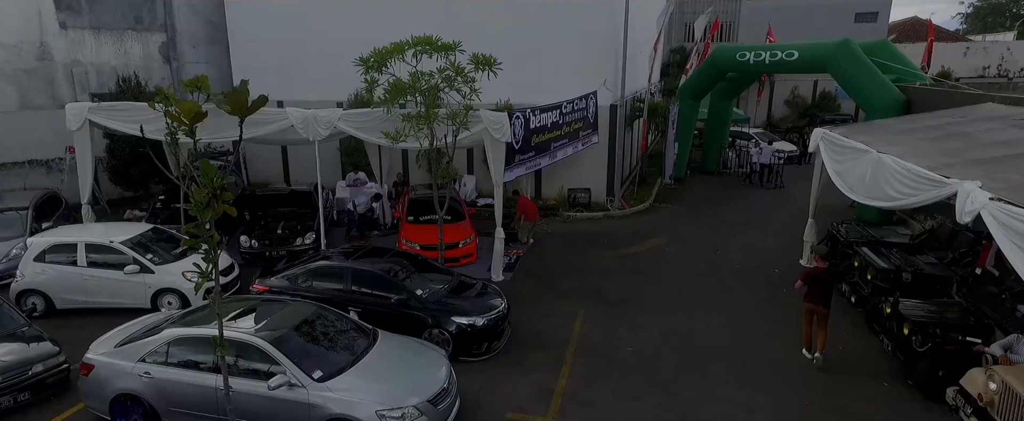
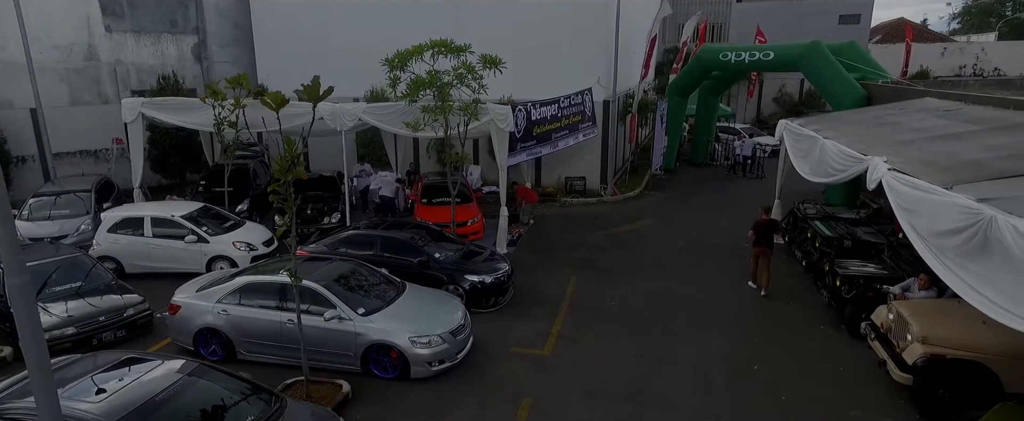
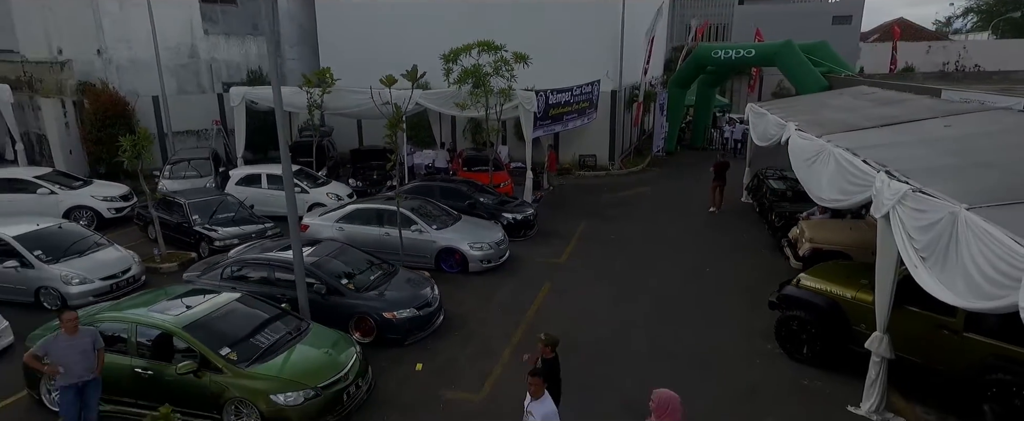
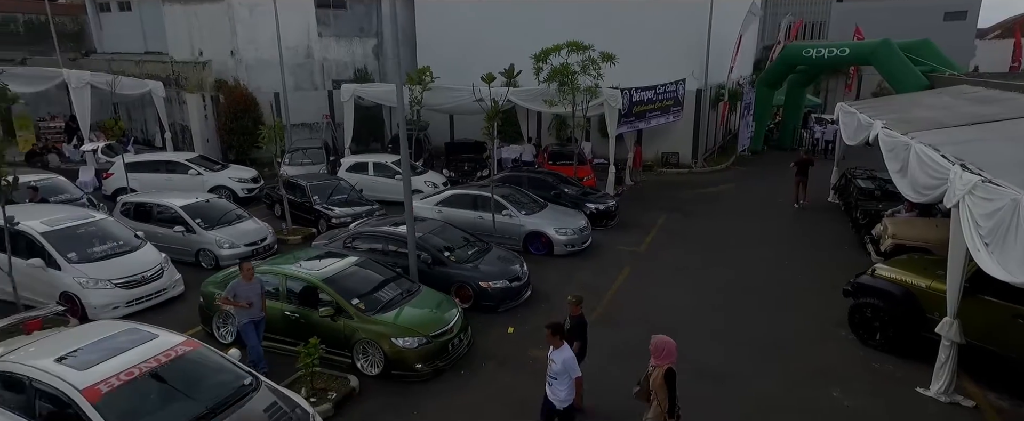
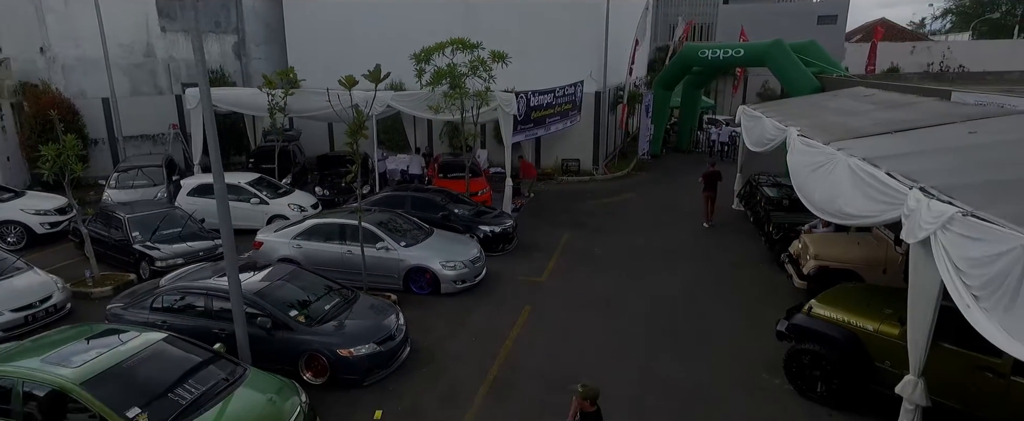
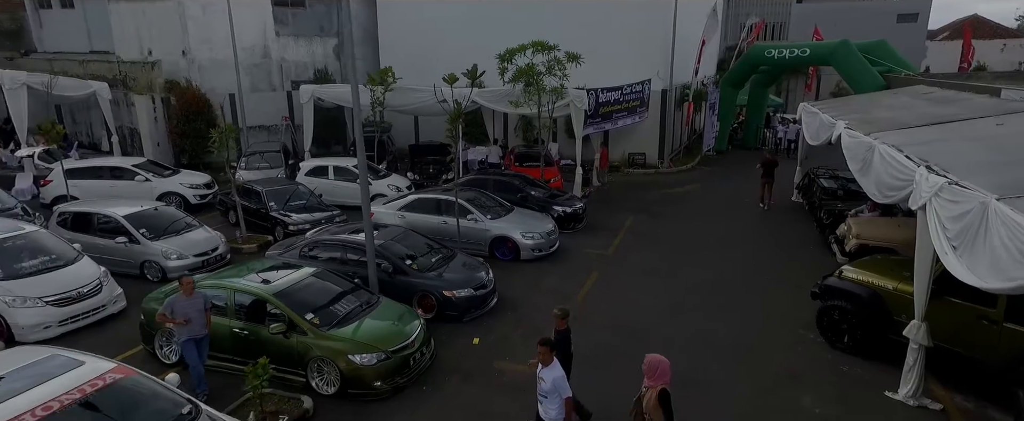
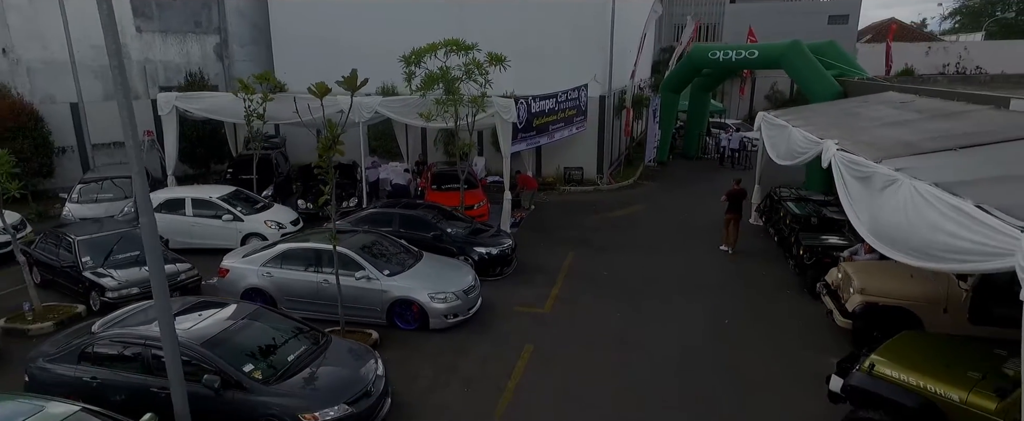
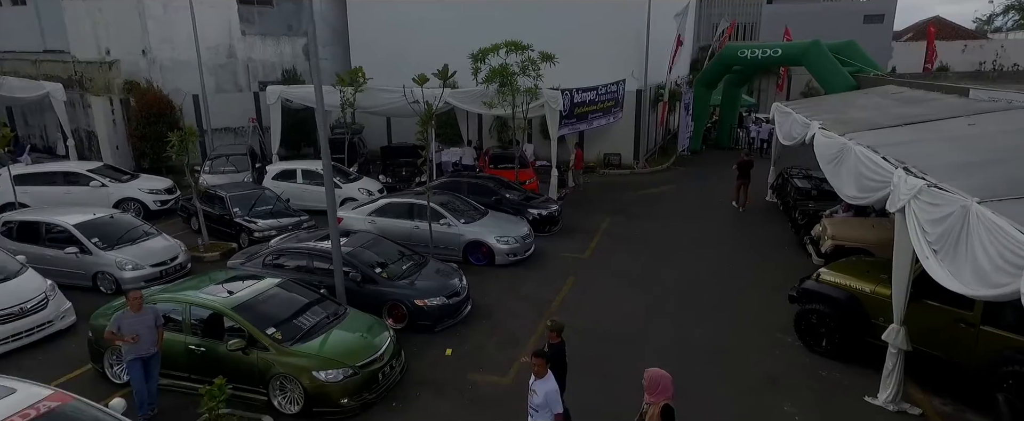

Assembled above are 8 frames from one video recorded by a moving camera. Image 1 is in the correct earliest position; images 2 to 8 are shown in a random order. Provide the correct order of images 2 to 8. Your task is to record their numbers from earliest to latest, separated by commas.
2, 7, 5, 3, 8, 6, 4
